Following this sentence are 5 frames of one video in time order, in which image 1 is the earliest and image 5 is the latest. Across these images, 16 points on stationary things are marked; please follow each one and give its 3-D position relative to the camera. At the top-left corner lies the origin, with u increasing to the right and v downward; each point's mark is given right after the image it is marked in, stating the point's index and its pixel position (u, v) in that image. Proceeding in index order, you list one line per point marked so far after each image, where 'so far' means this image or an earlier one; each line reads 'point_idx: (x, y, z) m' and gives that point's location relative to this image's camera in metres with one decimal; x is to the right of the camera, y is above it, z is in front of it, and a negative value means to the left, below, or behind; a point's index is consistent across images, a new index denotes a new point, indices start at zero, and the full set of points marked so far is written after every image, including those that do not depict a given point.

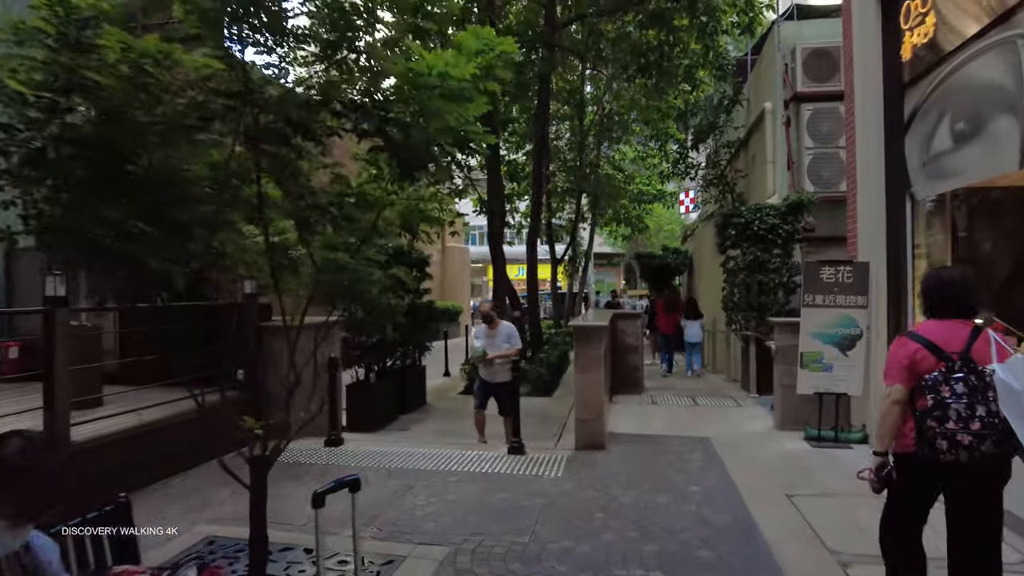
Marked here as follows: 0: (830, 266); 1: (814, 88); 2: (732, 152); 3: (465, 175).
0: (+3.2, +0.2, +6.8) m
1: (+4.9, +3.2, +10.8) m
2: (+5.1, +3.1, +15.4) m
3: (-1.1, +2.6, +15.4) m
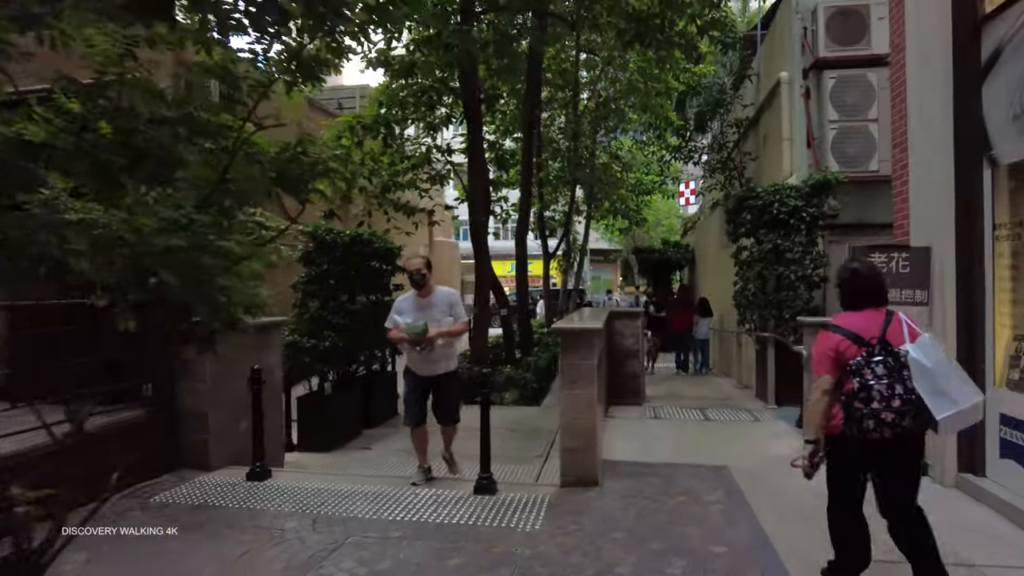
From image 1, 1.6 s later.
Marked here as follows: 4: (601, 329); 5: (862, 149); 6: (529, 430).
0: (+3.0, +0.3, +5.4) m
1: (+4.6, +3.3, +9.4) m
2: (+4.8, +3.3, +14.0) m
3: (-1.4, +2.7, +14.0) m
4: (+0.7, -0.3, +5.4) m
5: (+4.9, +2.0, +9.3) m
6: (+0.2, -2.0, +9.3) m
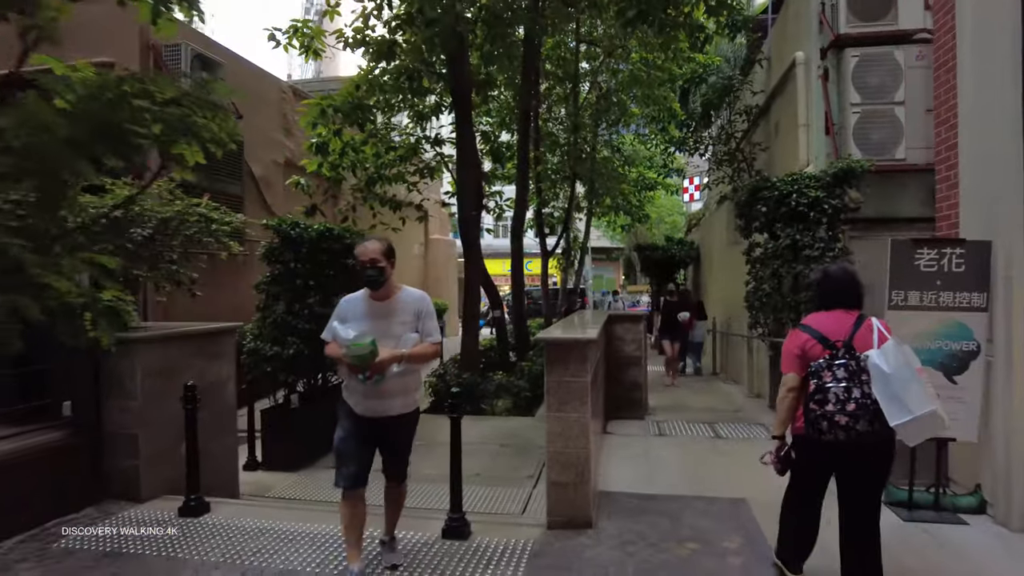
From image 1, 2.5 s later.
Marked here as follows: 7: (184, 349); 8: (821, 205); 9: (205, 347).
0: (+2.8, +0.3, +4.5) m
1: (+4.5, +3.3, +8.5) m
2: (+4.7, +3.3, +13.1) m
3: (-1.5, +2.7, +13.1) m
4: (+0.6, -0.4, +4.5) m
5: (+4.8, +2.0, +8.4) m
6: (+0.1, -2.0, +8.4) m
7: (-2.8, -0.5, +5.6) m
8: (+3.6, +1.0, +7.7) m
9: (-2.7, -0.5, +5.9) m
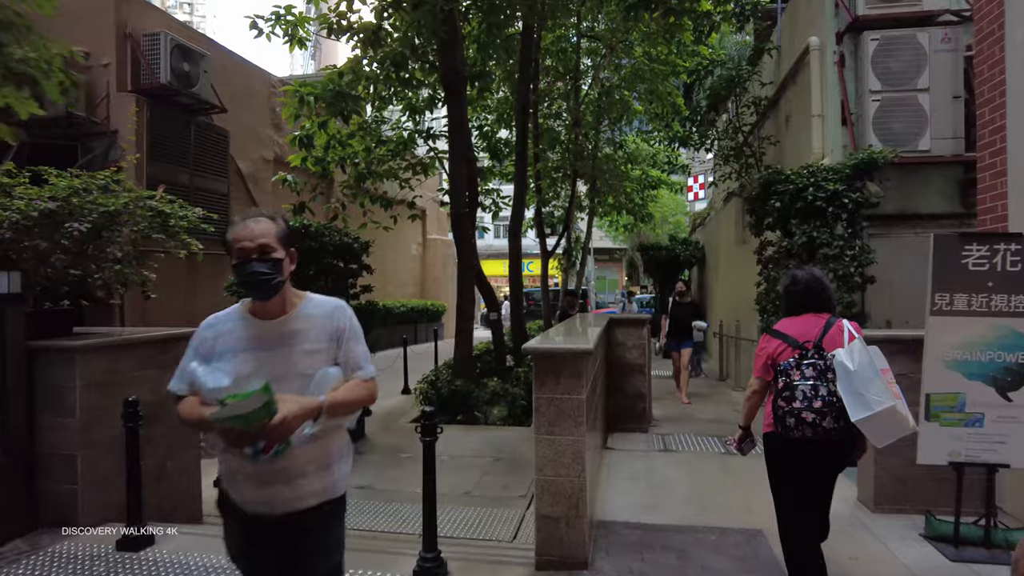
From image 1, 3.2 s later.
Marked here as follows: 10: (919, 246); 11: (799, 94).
0: (+2.7, +0.3, +3.9) m
1: (+4.4, +3.3, +7.9) m
2: (+4.6, +3.2, +12.5) m
3: (-1.5, +2.7, +12.5) m
4: (+0.5, -0.4, +3.9) m
5: (+4.7, +1.9, +7.8) m
6: (0.0, -2.0, +7.8) m
7: (-2.9, -0.5, +5.1) m
8: (+3.5, +0.9, +7.1) m
9: (-2.8, -0.6, +5.4) m
10: (+4.9, +0.5, +8.0) m
11: (+4.3, +2.9, +10.0) m
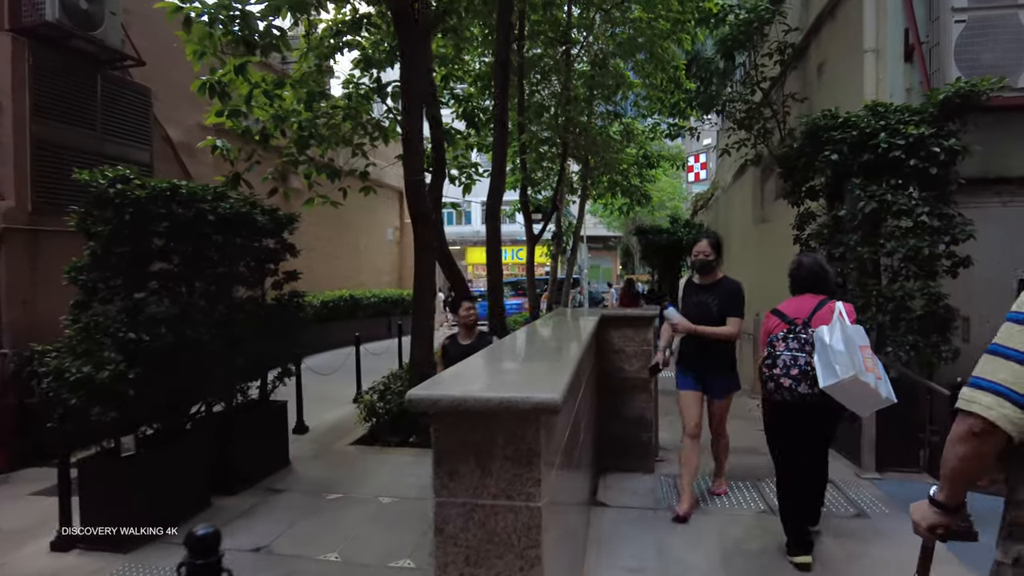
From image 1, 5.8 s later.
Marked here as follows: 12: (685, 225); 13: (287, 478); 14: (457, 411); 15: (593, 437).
0: (+2.4, +0.3, +1.9) m
1: (+4.0, +3.4, +5.9) m
2: (+4.2, +3.4, +10.4) m
3: (-1.9, +2.9, +10.5) m
4: (+0.2, -0.3, +1.9) m
5: (+4.3, +2.1, +5.8) m
6: (-0.3, -1.9, +5.9) m
7: (-3.2, -0.5, +3.0) m
8: (+3.1, +1.1, +5.1) m
9: (-3.2, -0.5, +3.3) m
10: (+4.5, +0.6, +6.0) m
11: (+3.9, +3.1, +8.0) m
12: (+4.8, +1.8, +18.8) m
13: (-2.3, -1.9, +6.7) m
14: (-0.1, -0.3, +1.9) m
15: (+0.6, -1.1, +4.8) m
